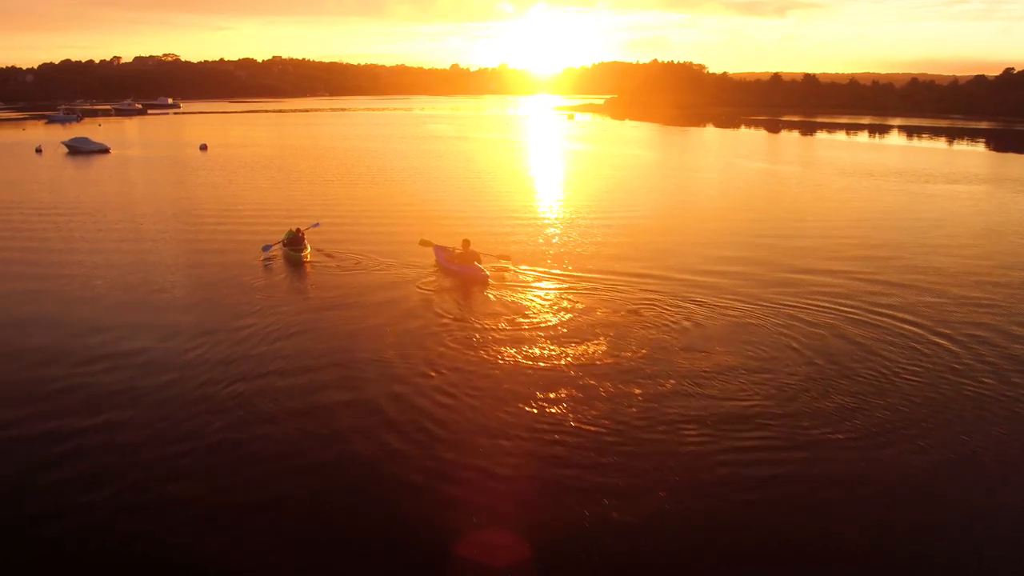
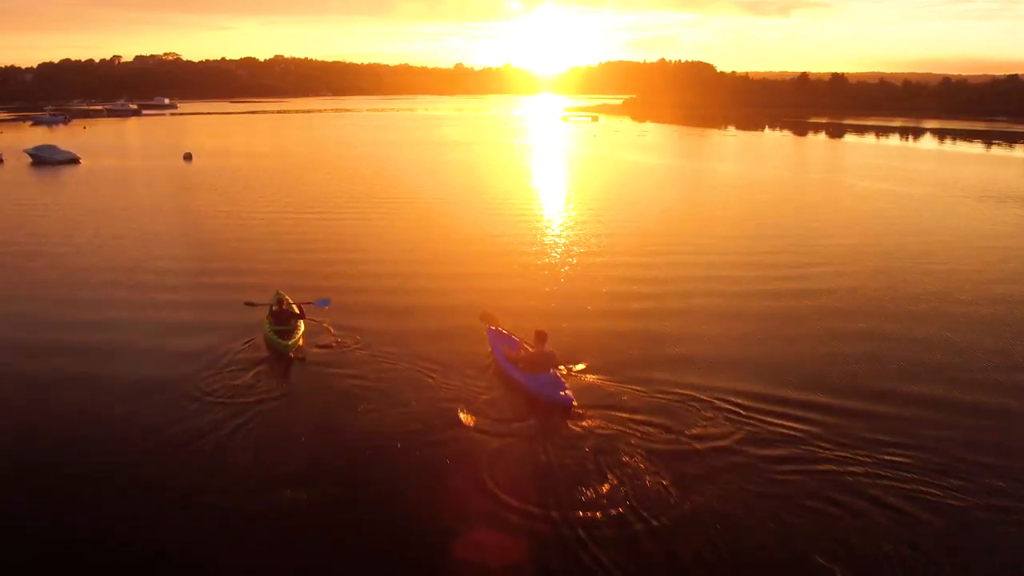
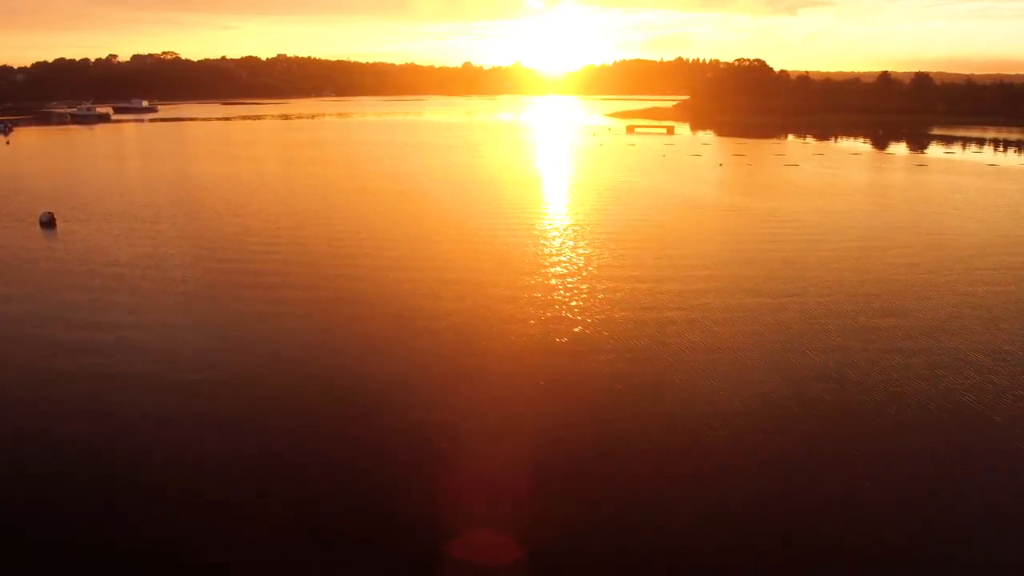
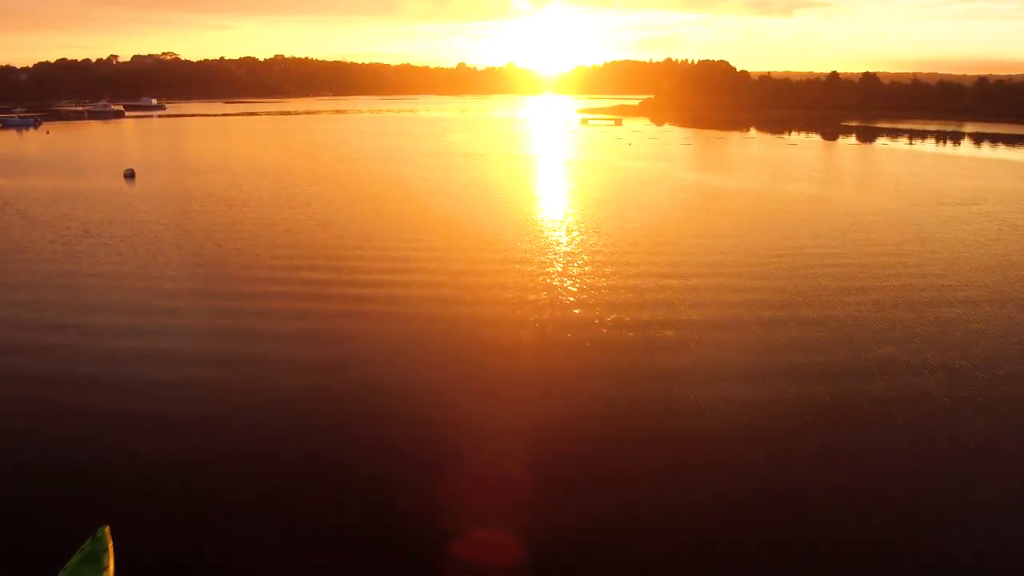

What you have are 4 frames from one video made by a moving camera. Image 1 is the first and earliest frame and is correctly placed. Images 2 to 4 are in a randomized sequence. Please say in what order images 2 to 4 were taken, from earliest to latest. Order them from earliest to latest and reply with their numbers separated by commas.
2, 4, 3
